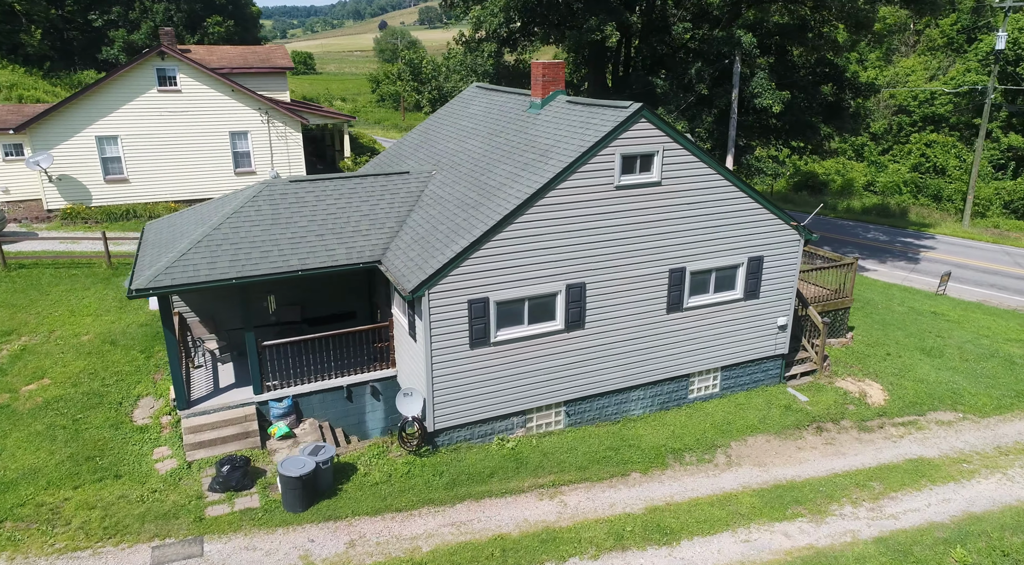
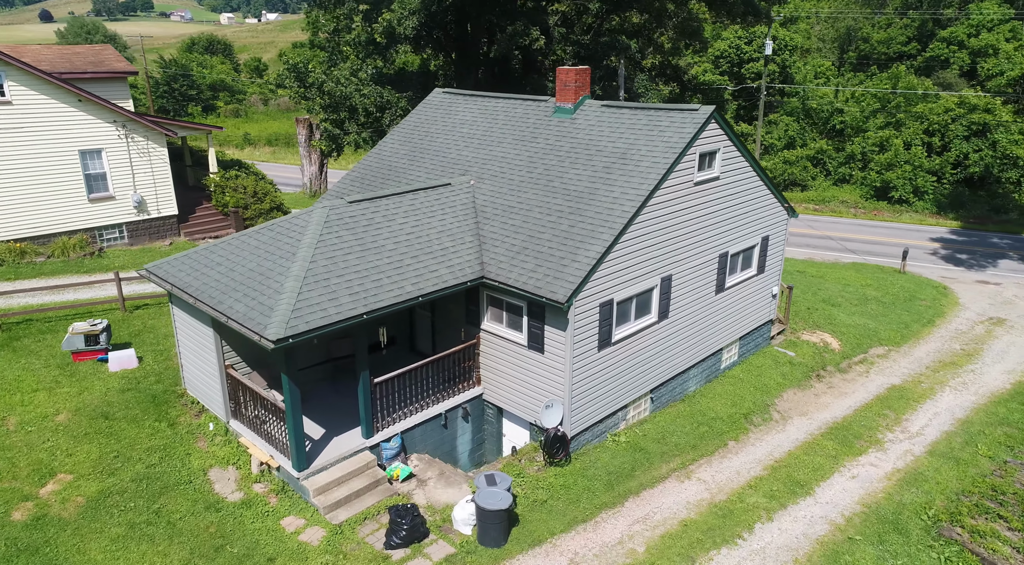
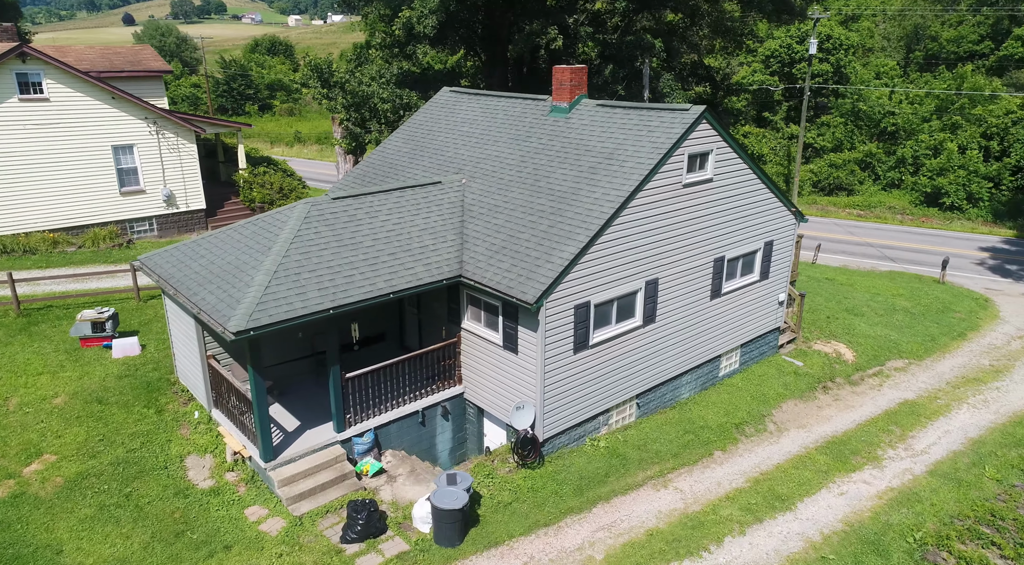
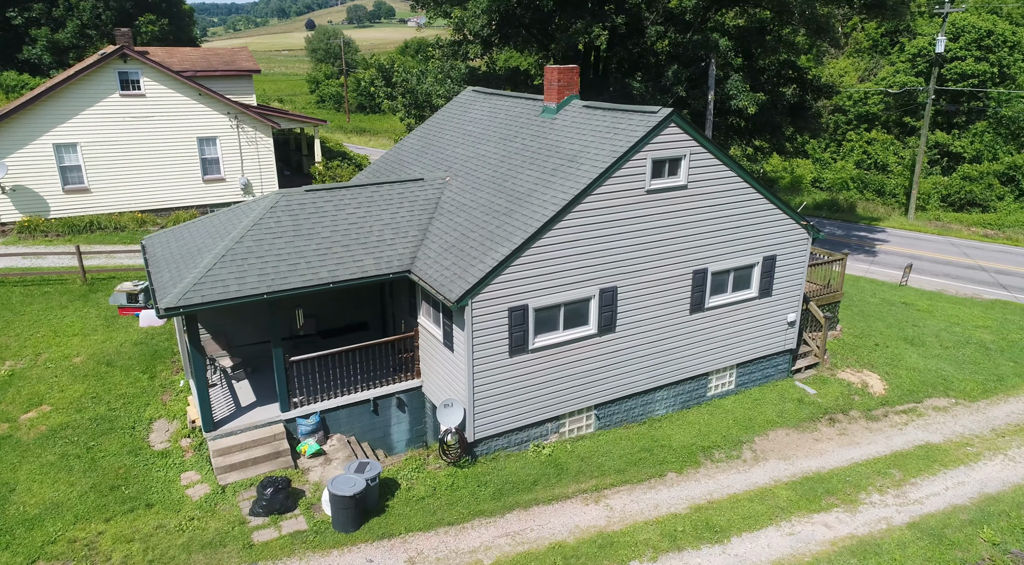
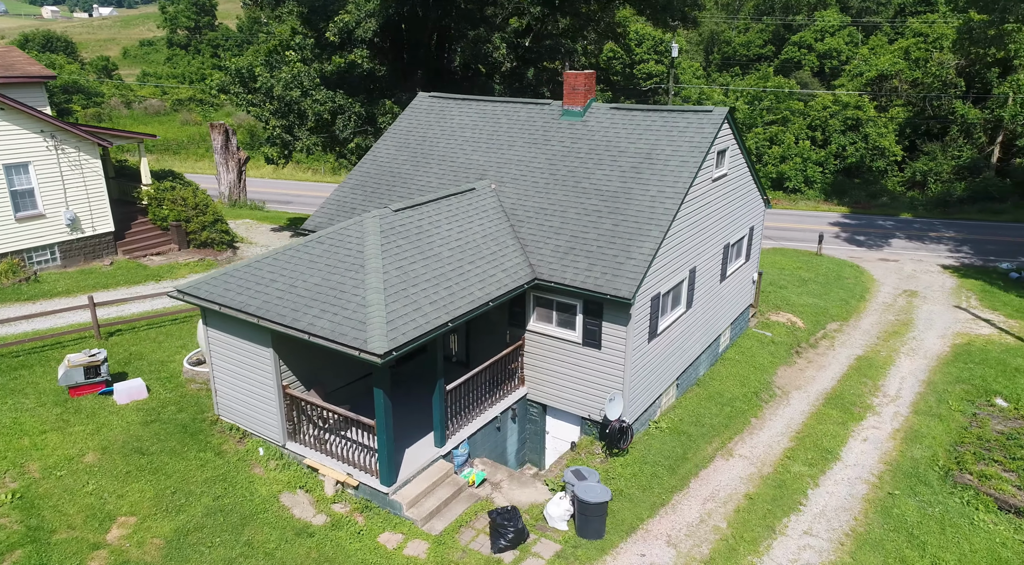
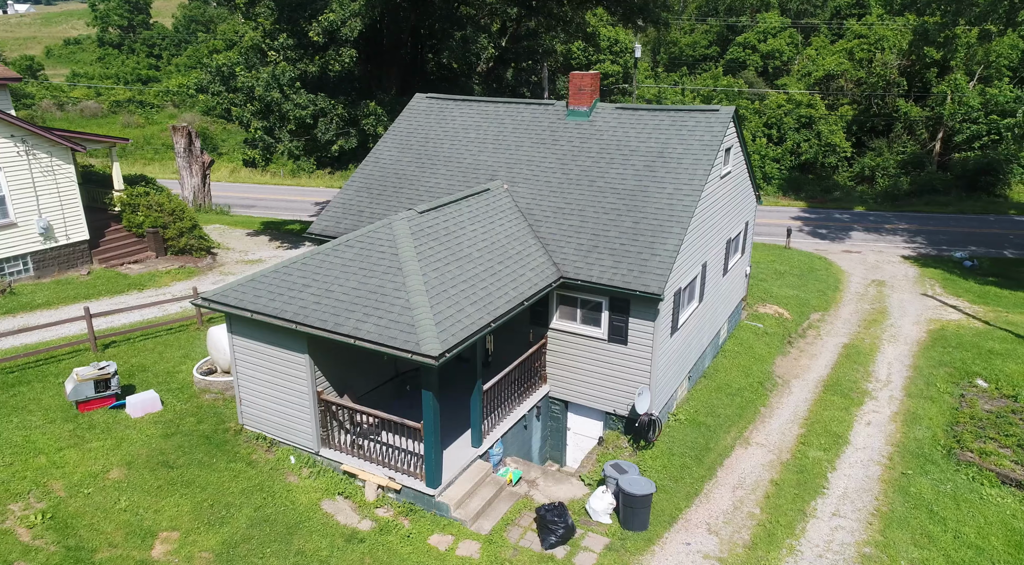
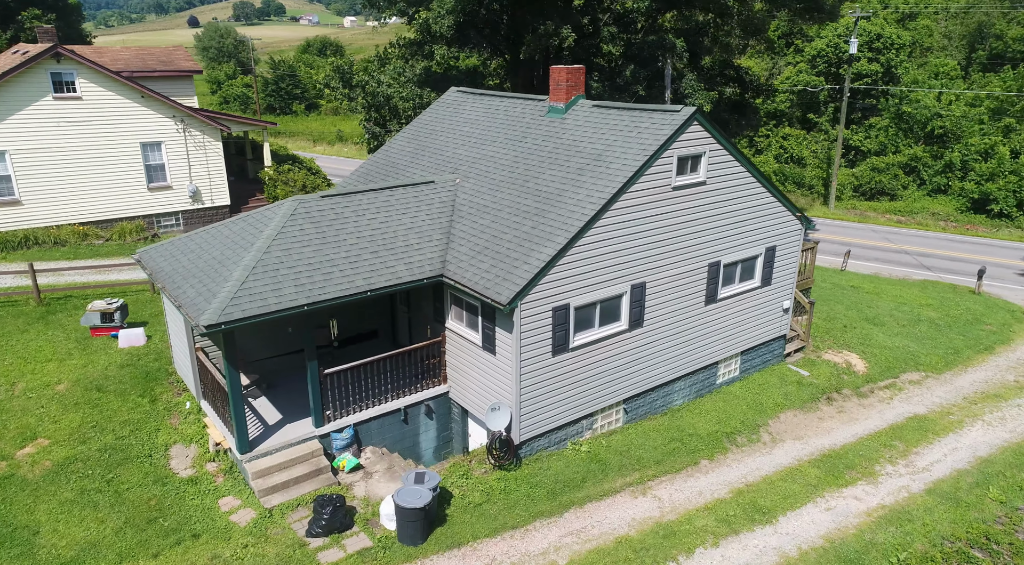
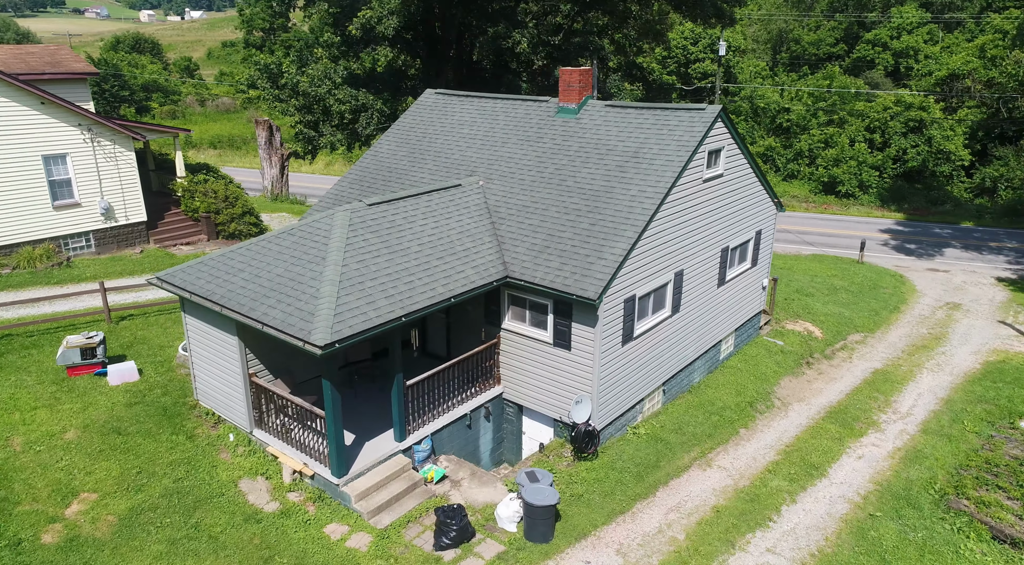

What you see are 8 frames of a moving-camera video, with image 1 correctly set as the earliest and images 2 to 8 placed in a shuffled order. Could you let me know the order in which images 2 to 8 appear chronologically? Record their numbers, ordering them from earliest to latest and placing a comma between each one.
4, 7, 3, 2, 8, 5, 6
